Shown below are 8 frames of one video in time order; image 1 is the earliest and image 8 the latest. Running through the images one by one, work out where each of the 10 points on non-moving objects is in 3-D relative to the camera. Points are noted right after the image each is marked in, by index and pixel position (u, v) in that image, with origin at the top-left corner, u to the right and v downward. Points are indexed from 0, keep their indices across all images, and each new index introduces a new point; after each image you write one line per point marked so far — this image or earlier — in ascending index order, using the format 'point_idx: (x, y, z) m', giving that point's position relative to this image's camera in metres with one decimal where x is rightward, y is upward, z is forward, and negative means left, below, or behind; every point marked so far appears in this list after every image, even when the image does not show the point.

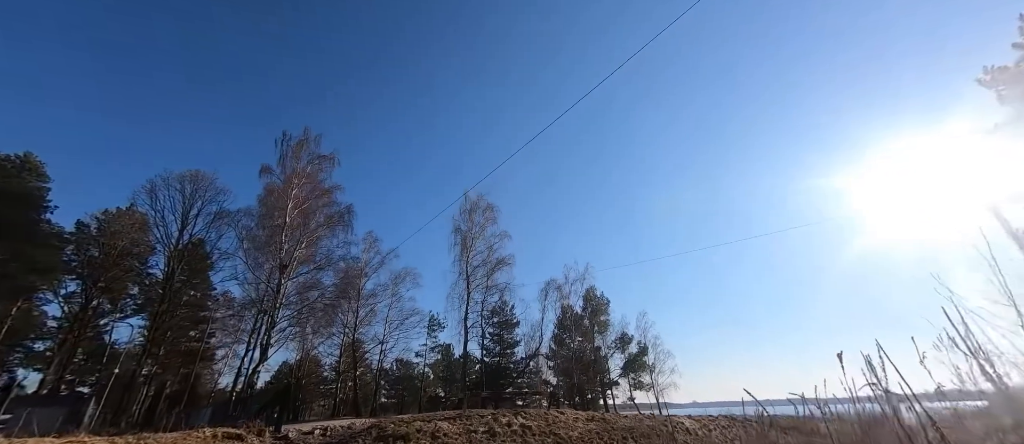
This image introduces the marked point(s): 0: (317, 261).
0: (-8.1, -1.7, +17.7) m
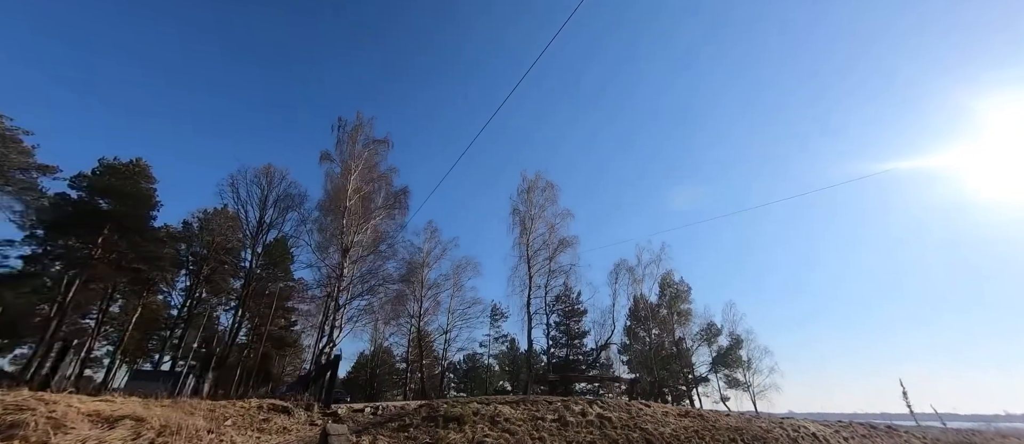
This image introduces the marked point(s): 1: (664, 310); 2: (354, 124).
0: (-5.4, -1.0, +17.5) m
1: (+6.7, -3.9, +18.4) m
2: (-6.7, +4.1, +18.0) m
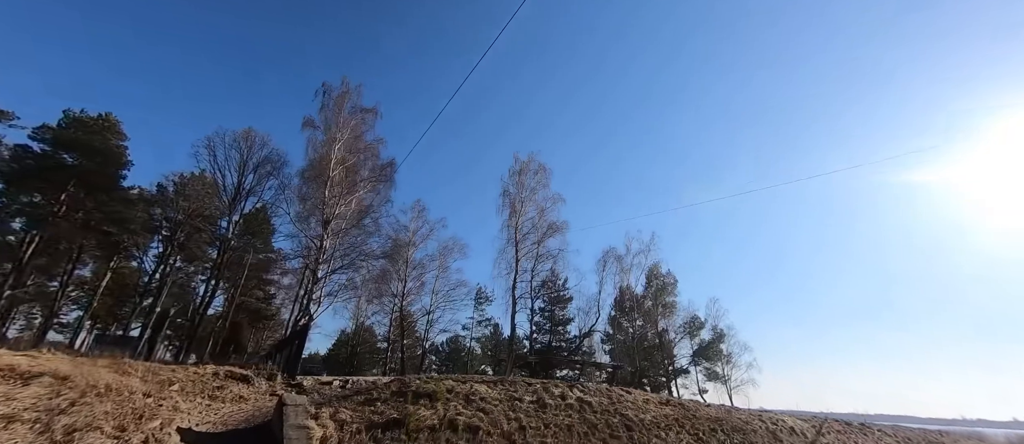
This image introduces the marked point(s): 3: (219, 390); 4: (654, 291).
0: (-5.9, +0.1, +16.9) m
1: (+5.9, -3.4, +18.2) m
2: (-7.0, +5.3, +17.1) m
3: (-3.9, -2.2, +5.6) m
4: (+6.3, -3.0, +18.4) m
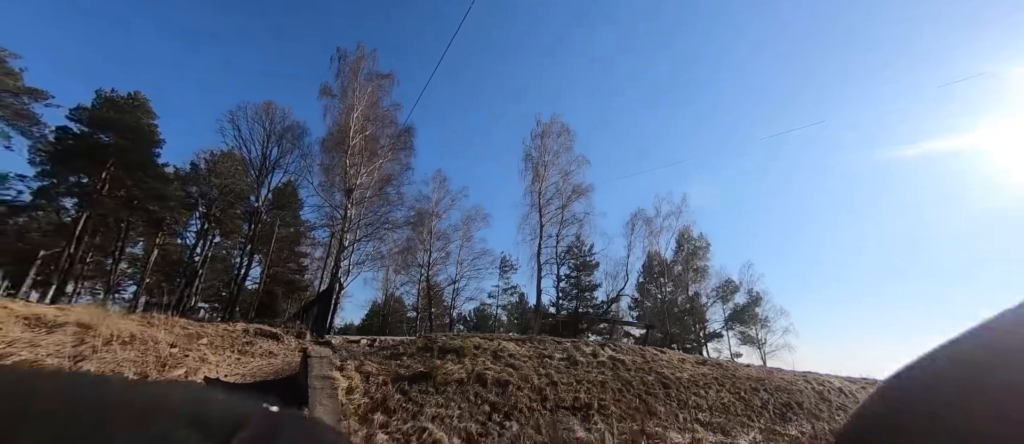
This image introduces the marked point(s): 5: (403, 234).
0: (-4.9, +1.3, +16.8) m
1: (+7.0, -1.9, +17.7) m
2: (-6.1, +6.6, +16.8) m
3: (-3.5, -1.6, +5.6) m
4: (+7.4, -1.4, +17.8) m
5: (-4.7, -0.5, +18.2) m
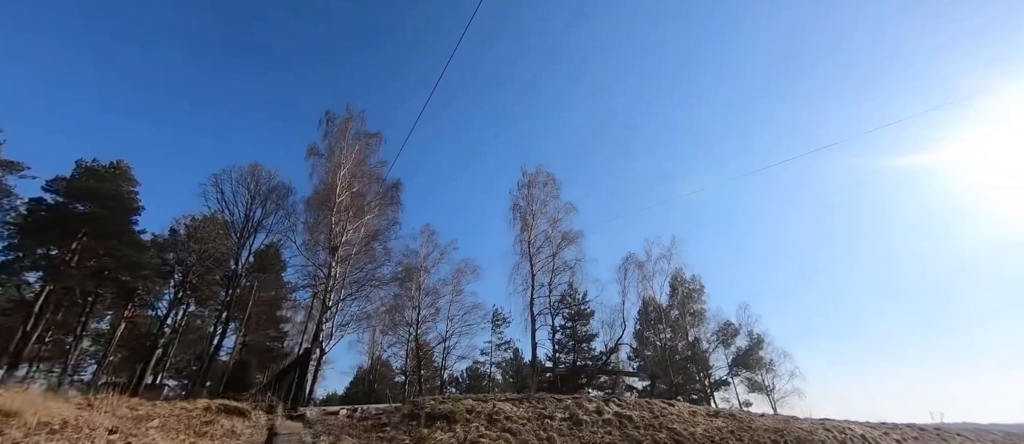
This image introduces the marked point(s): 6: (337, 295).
0: (-5.4, -0.9, +16.4) m
1: (+6.7, -3.6, +17.2) m
2: (-6.8, +4.2, +17.0) m
3: (-3.5, -2.4, +4.9) m
4: (+7.0, -3.2, +17.4) m
5: (-5.0, -2.9, +17.5) m
6: (-6.3, -2.6, +15.2) m
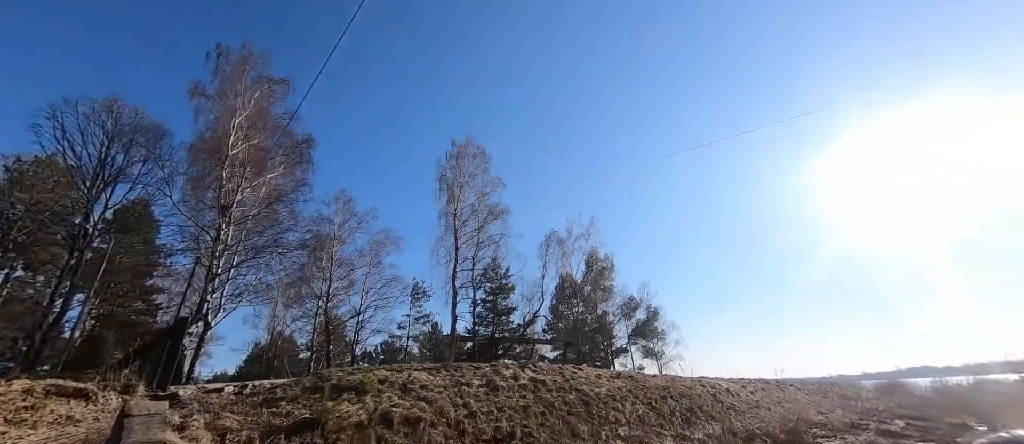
0: (-8.3, +0.3, +15.2) m
1: (+3.2, -2.8, +18.5) m
2: (-9.6, +5.6, +15.2) m
3: (-4.4, -1.9, +4.4) m
4: (+3.5, -2.4, +18.7) m
5: (-8.3, -1.5, +16.5) m
6: (-9.1, -1.4, +13.9) m
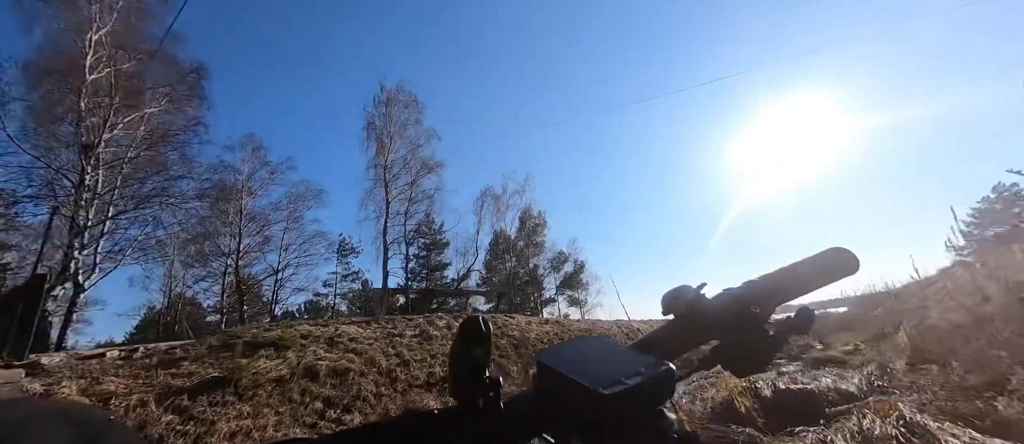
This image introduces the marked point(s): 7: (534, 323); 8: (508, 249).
0: (-10.6, +1.9, +13.6) m
1: (+0.3, -0.8, +19.0) m
2: (-11.7, +7.2, +12.9) m
3: (-5.1, -1.4, +3.9) m
4: (+0.5, -0.4, +19.2) m
5: (-10.8, +0.2, +15.1) m
6: (-11.2, +0.1, +12.5) m
7: (+0.4, -2.0, +8.4) m
8: (-0.3, -1.1, +18.0) m
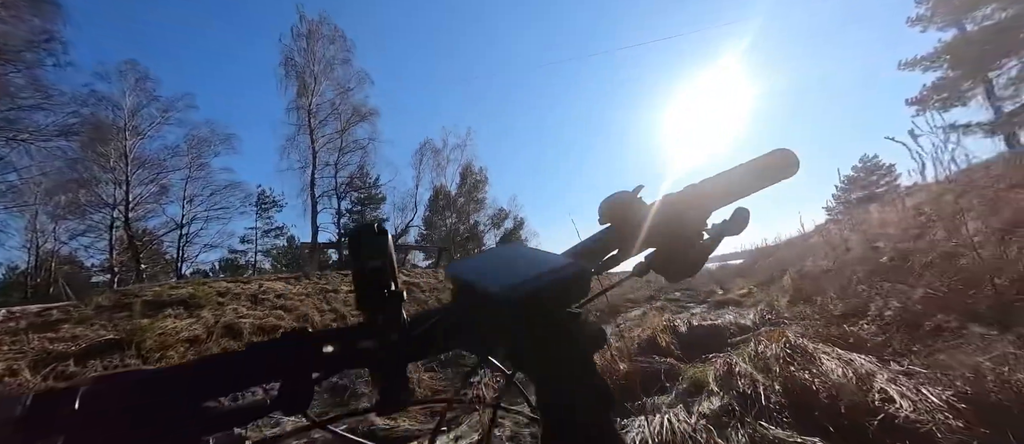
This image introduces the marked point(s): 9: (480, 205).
0: (-12.3, +3.4, +11.4) m
1: (-2.4, +1.1, +18.6) m
2: (-13.3, +8.6, +10.1) m
3: (-5.5, -0.9, +3.0) m
4: (-2.2, +1.6, +18.9) m
5: (-12.8, +1.8, +13.0) m
6: (-12.8, +1.4, +10.4) m
7: (-0.7, -1.1, +8.3) m
8: (-2.9, +0.8, +17.6) m
9: (-1.7, +0.8, +19.2) m
